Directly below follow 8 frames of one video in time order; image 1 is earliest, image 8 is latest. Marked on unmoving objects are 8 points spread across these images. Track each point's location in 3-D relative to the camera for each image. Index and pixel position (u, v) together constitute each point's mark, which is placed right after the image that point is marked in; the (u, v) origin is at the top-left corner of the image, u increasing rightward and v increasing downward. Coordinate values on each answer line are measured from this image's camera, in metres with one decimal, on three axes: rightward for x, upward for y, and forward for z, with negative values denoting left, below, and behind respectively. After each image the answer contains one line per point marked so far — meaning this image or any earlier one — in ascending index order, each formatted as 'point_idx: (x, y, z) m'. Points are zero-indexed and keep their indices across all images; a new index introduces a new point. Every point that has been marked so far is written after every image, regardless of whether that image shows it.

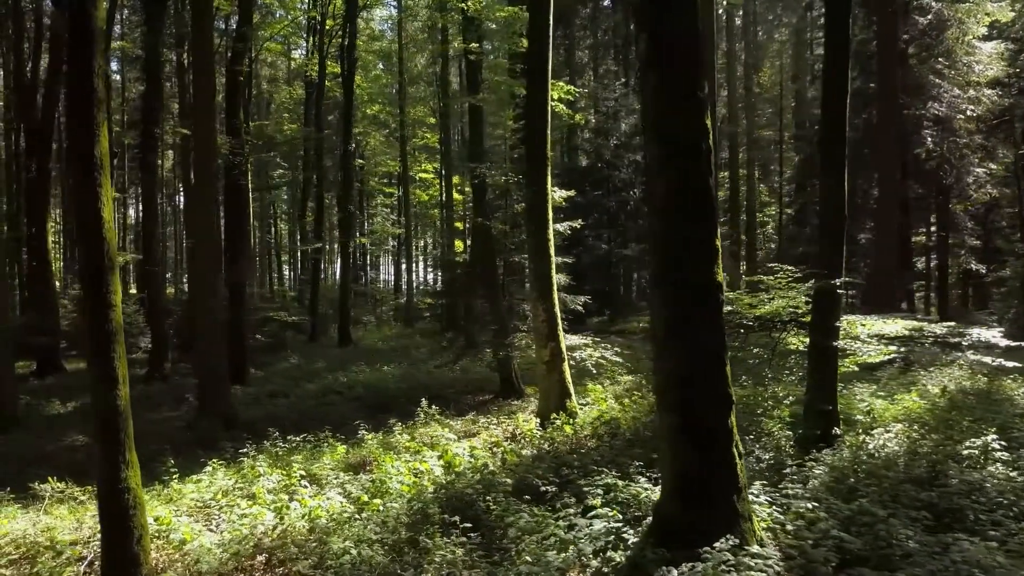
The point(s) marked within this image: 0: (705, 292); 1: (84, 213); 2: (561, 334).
0: (+1.5, 0.0, +5.2) m
1: (-3.4, +0.6, +5.3) m
2: (+0.8, -0.8, +11.1) m
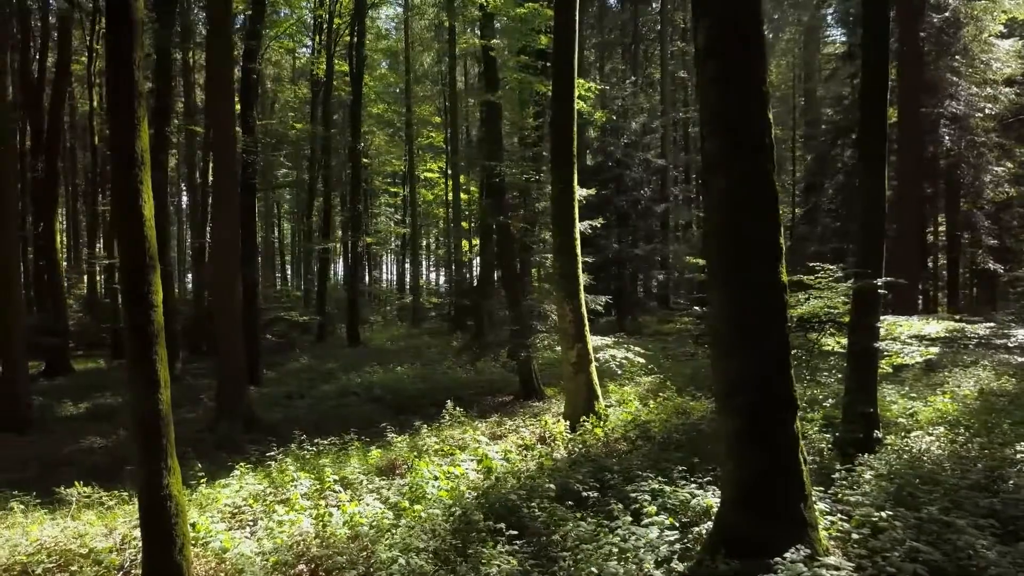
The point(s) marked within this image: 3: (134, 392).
0: (+1.9, 0.0, +5.0) m
1: (-3.0, +0.6, +5.1) m
2: (+1.3, -0.8, +10.9) m
3: (-2.9, -0.8, +5.1) m
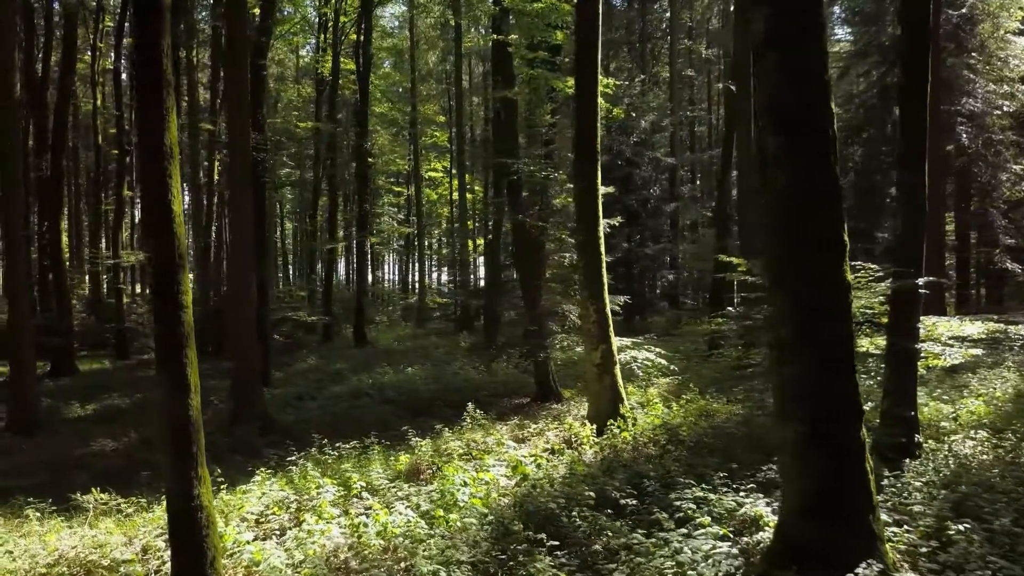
0: (+2.3, 0.0, +4.7) m
1: (-2.6, +0.6, +4.8) m
2: (+1.6, -0.8, +10.7) m
3: (-2.6, -0.8, +4.8) m
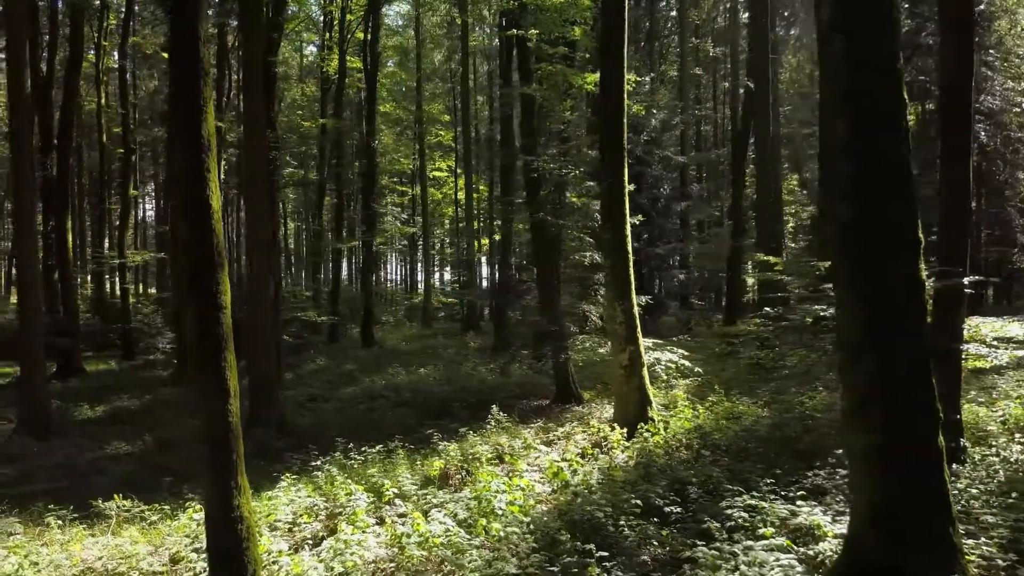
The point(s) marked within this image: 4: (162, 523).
0: (+2.7, 0.0, +4.5) m
1: (-2.2, +0.6, +4.6) m
2: (+2.0, -0.8, +10.4) m
3: (-2.2, -0.8, +4.6) m
4: (-3.7, -2.5, +7.0) m
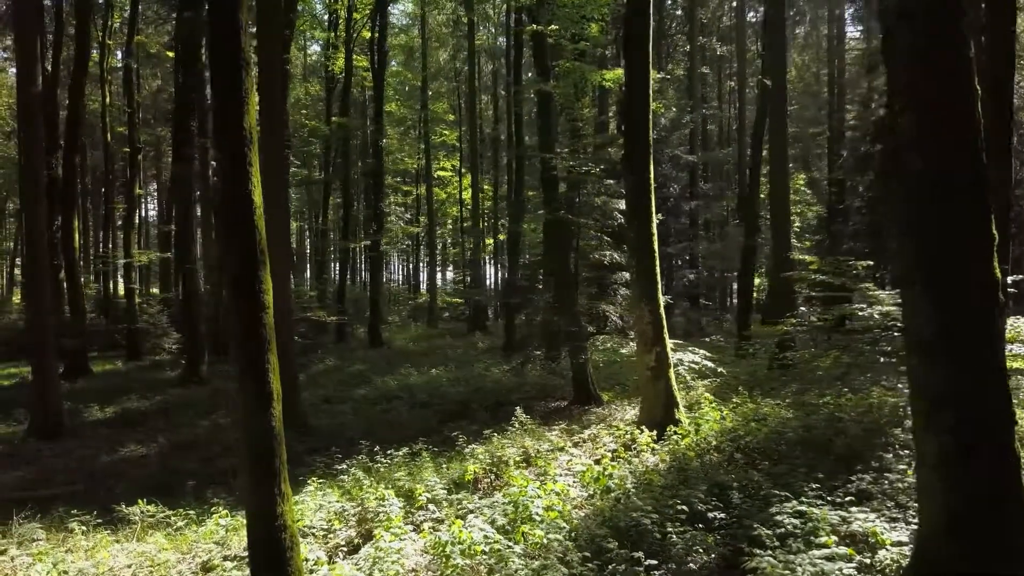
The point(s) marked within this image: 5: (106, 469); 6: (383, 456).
0: (+3.0, 0.0, +4.3) m
1: (-1.9, +0.6, +4.4) m
2: (+2.4, -0.8, +10.2) m
3: (-1.8, -0.8, +4.4) m
4: (-3.3, -2.5, +6.8) m
5: (-6.0, -2.7, +9.8) m
6: (-1.8, -2.3, +9.1) m
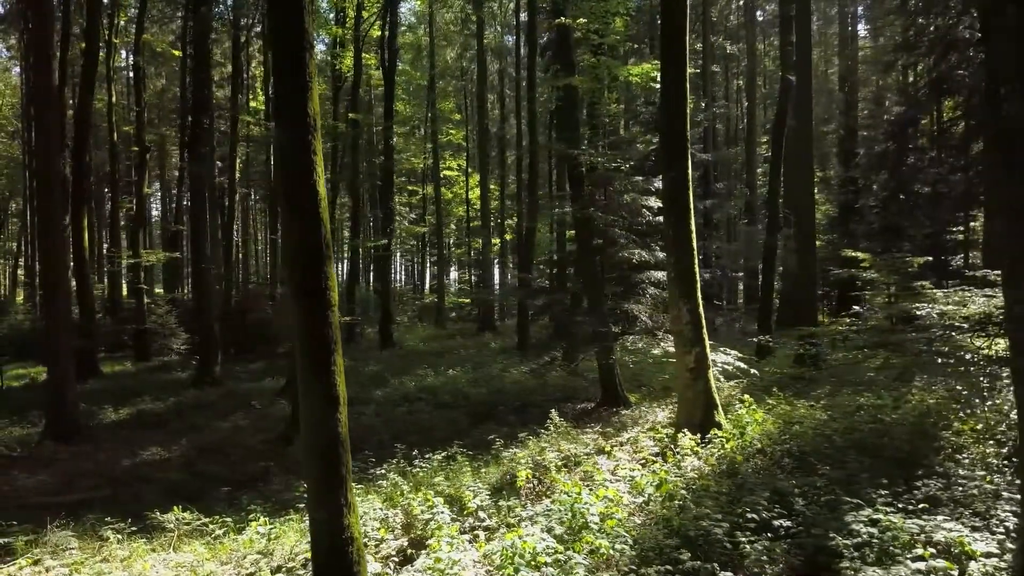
0: (+3.6, 0.0, +4.0) m
1: (-1.3, +0.6, +4.1) m
2: (+2.9, -0.7, +10.0) m
3: (-1.3, -0.8, +4.1) m
4: (-2.8, -2.4, +6.5) m
5: (-5.5, -2.6, +9.6) m
6: (-1.3, -2.3, +8.8) m
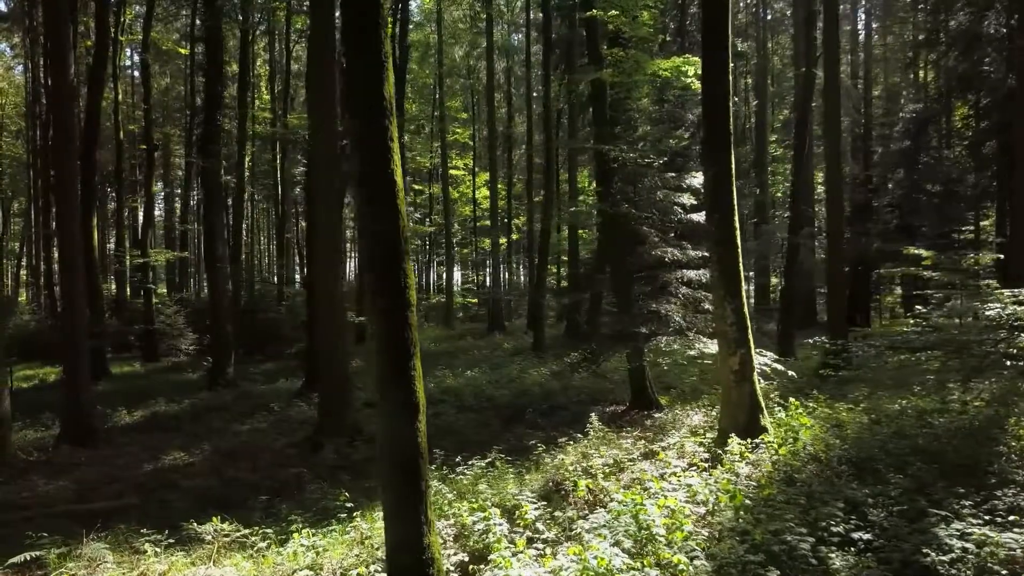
0: (+4.1, 0.0, +3.7) m
1: (-0.8, +0.6, +3.8) m
2: (+3.4, -0.7, +9.6) m
3: (-0.7, -0.8, +3.8) m
4: (-2.2, -2.4, +6.2) m
5: (-5.0, -2.6, +9.2) m
6: (-0.7, -2.3, +8.5) m
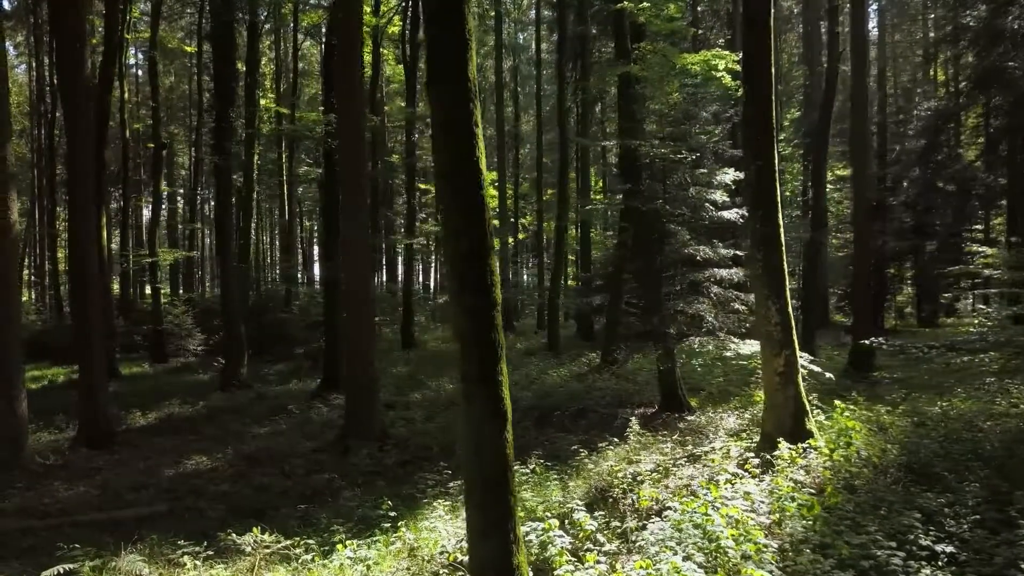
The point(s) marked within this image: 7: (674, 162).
0: (+4.6, +0.1, +3.4) m
1: (-0.3, +0.7, +3.5) m
2: (+3.9, -0.7, +9.3) m
3: (-0.2, -0.7, +3.5) m
4: (-1.7, -2.4, +5.9) m
5: (-4.5, -2.6, +8.9) m
6: (-0.2, -2.3, +8.2) m
7: (+3.0, +2.4, +12.7) m
